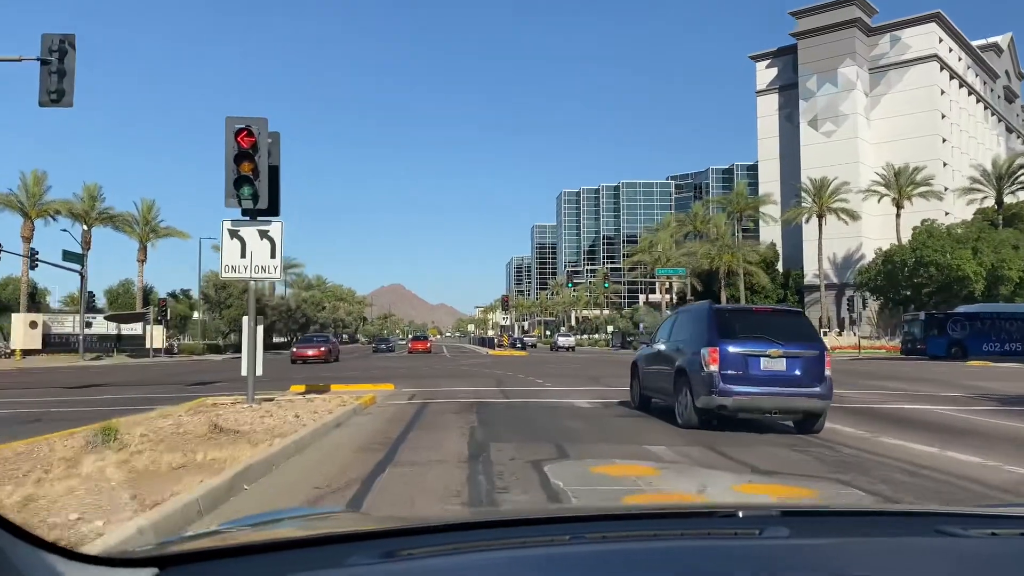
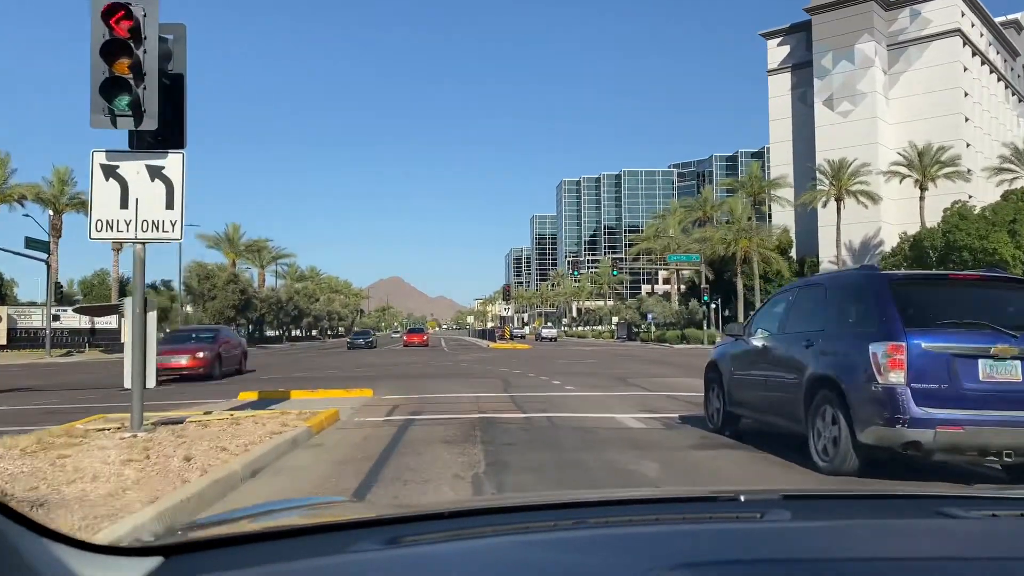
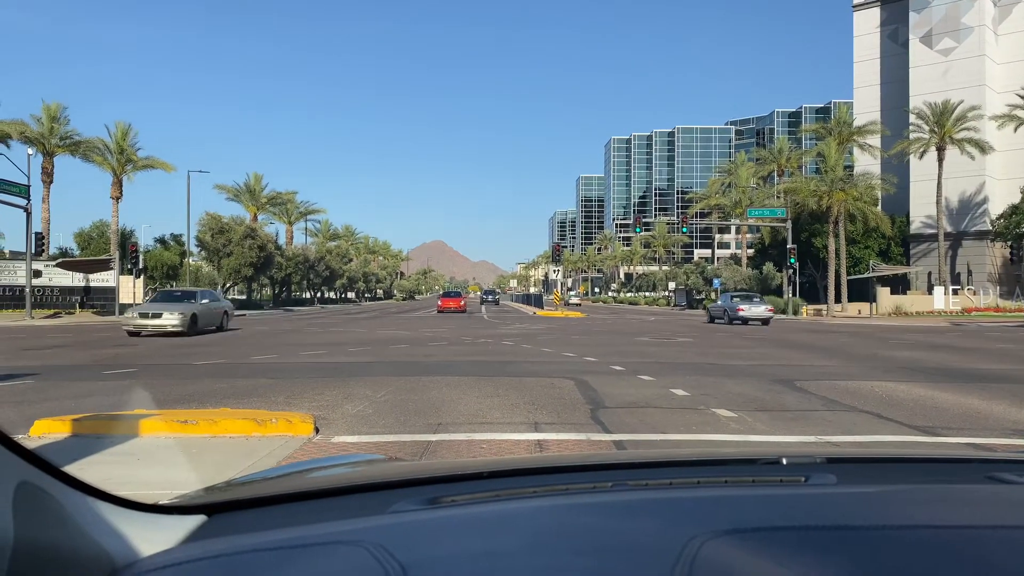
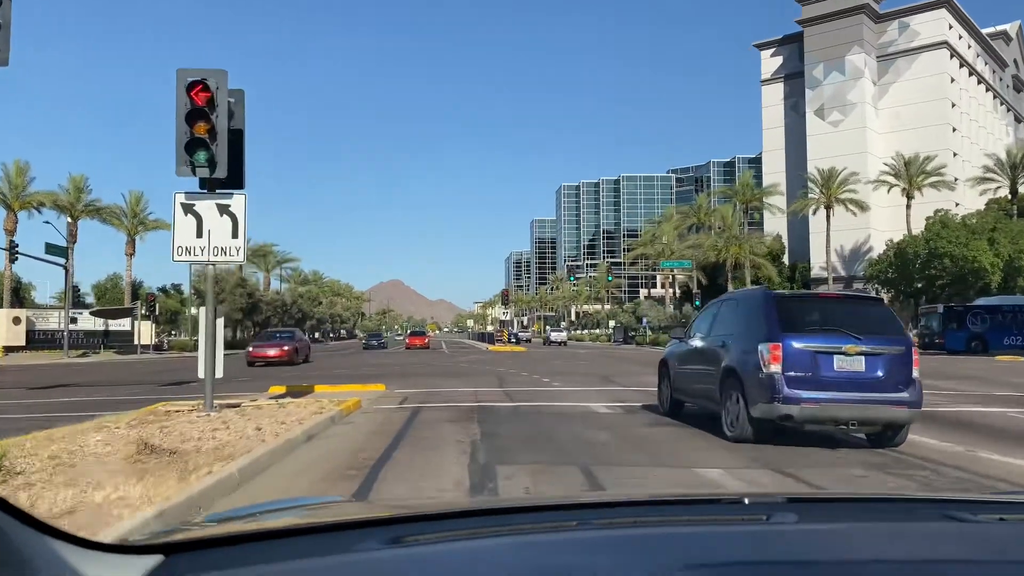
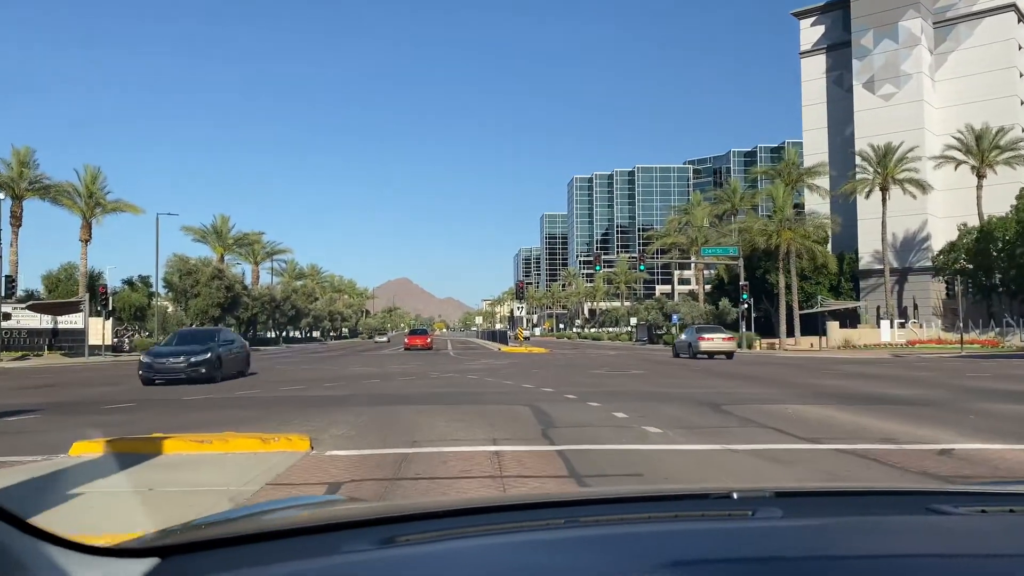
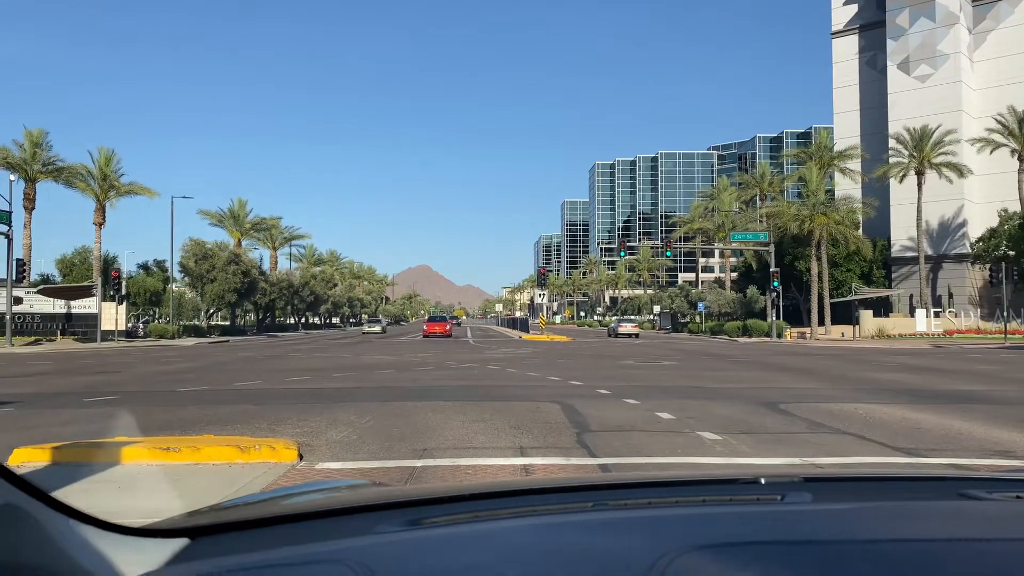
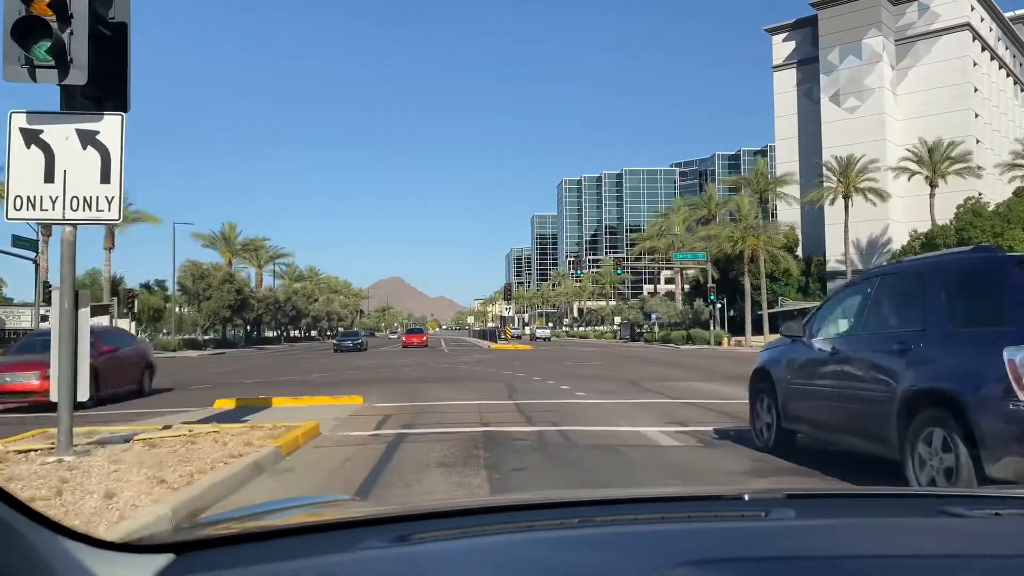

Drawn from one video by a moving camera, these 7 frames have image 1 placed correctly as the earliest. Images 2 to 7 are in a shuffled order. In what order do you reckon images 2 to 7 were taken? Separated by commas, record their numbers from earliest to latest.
4, 2, 7, 5, 6, 3
